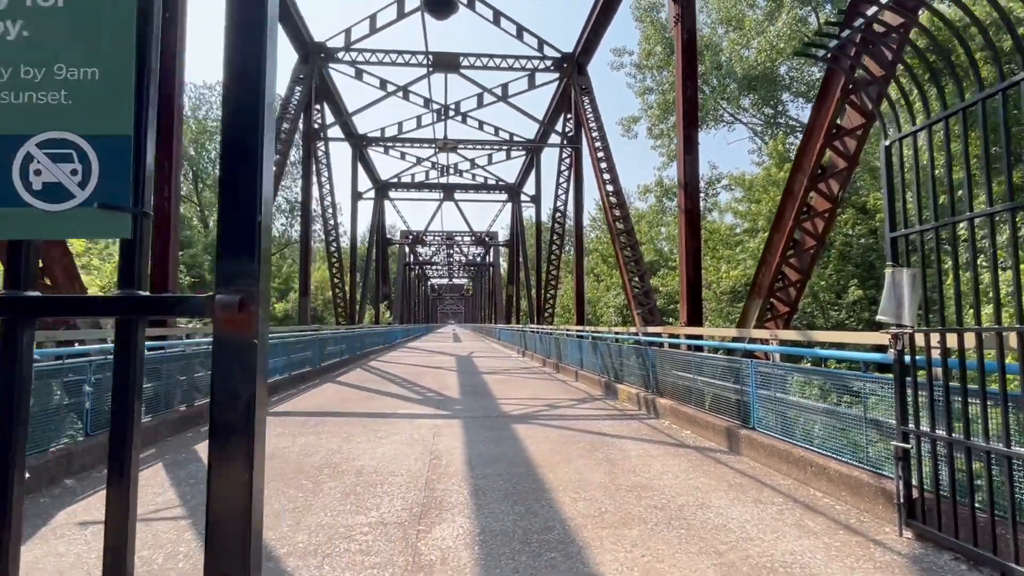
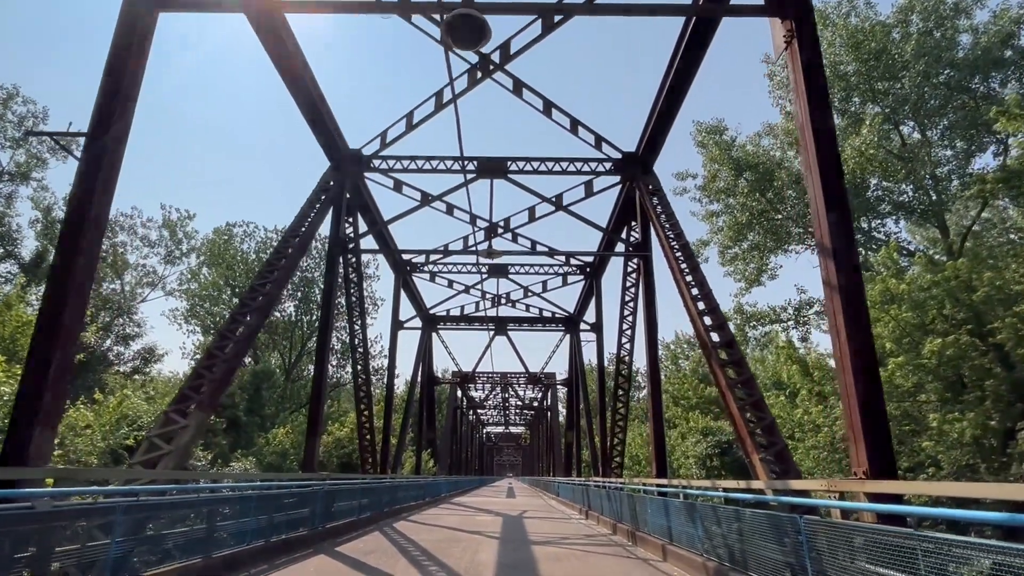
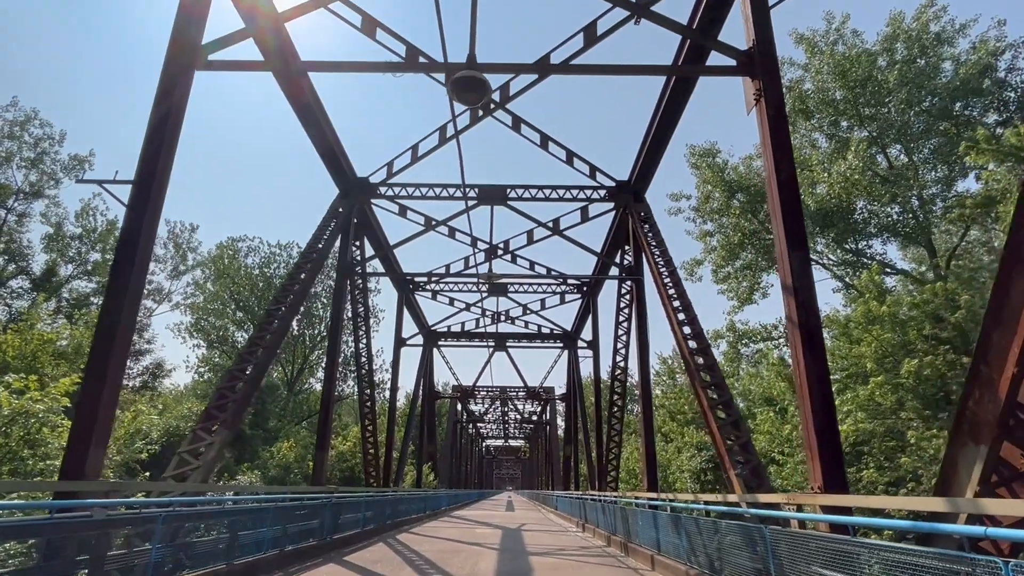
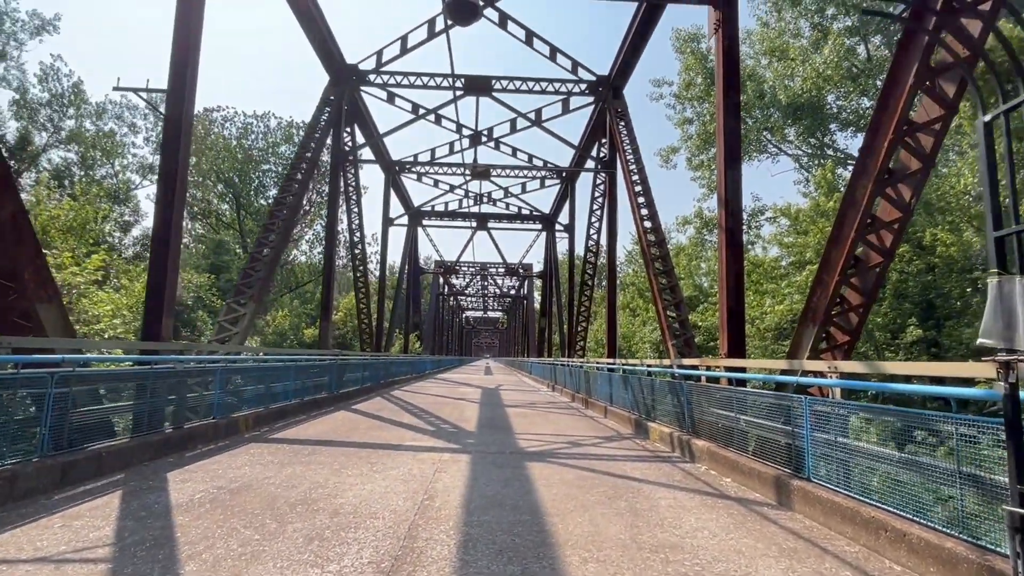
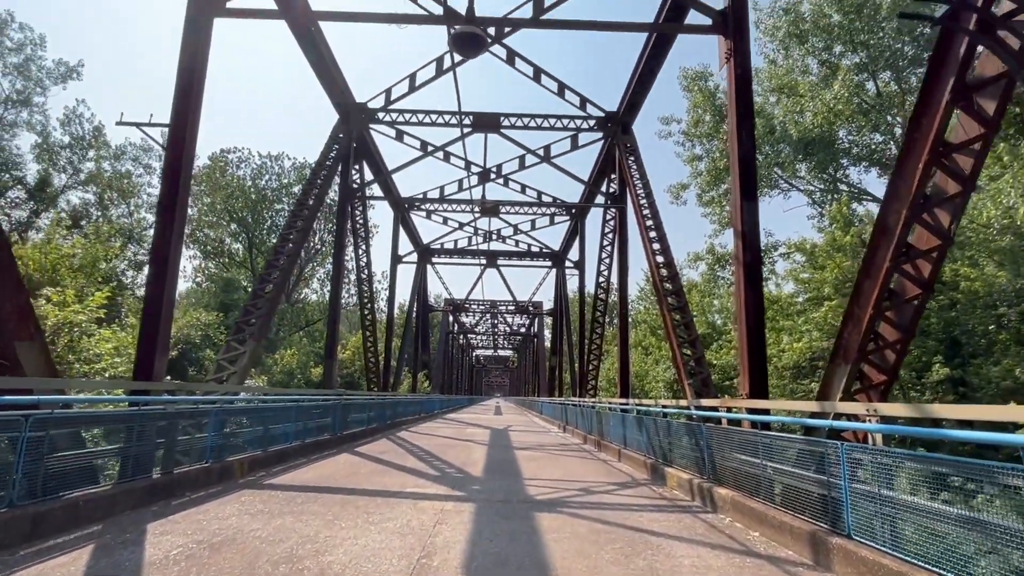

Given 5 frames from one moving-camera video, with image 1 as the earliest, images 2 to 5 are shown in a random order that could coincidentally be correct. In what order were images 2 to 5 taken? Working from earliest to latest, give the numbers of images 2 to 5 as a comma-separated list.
4, 5, 3, 2
